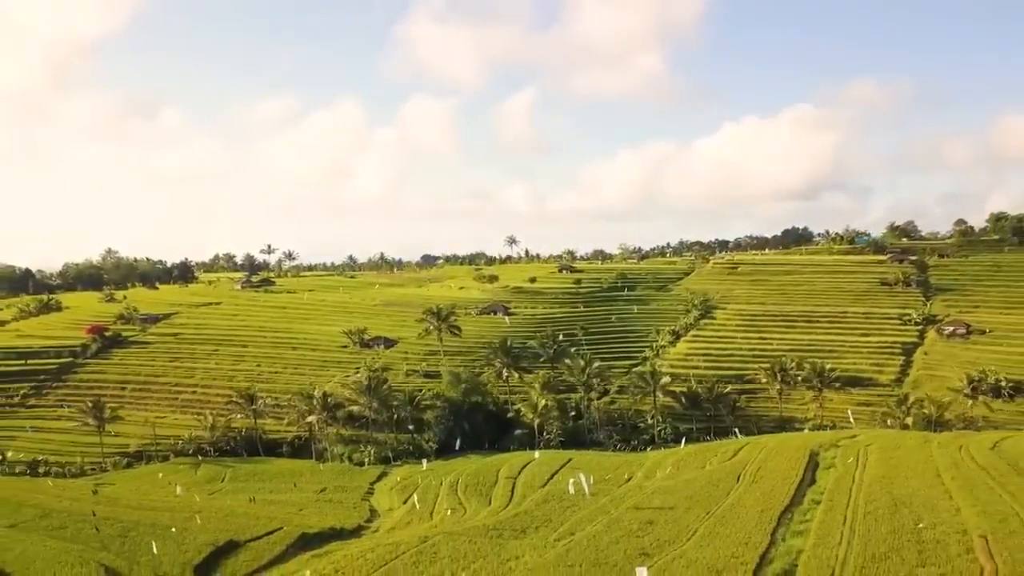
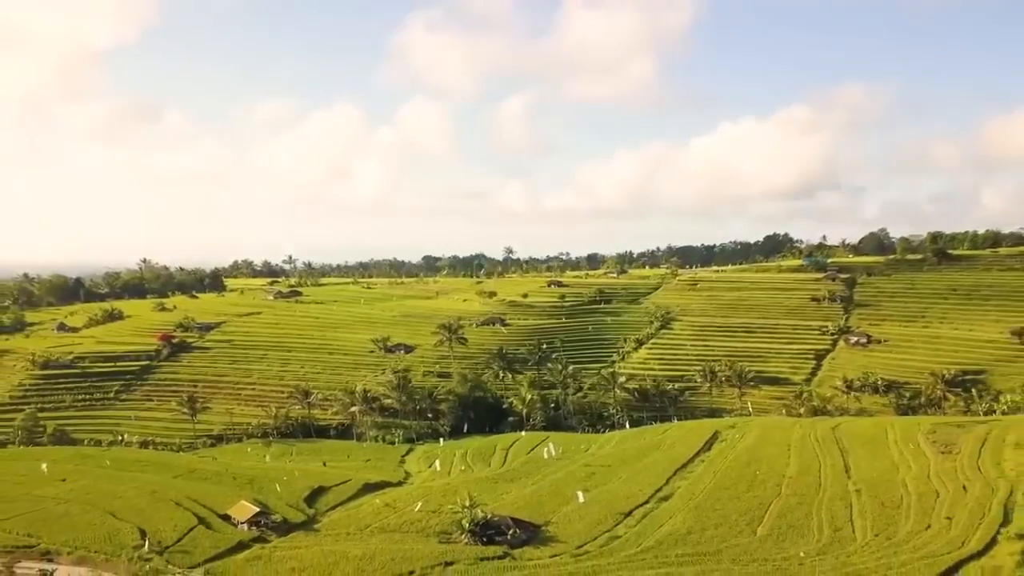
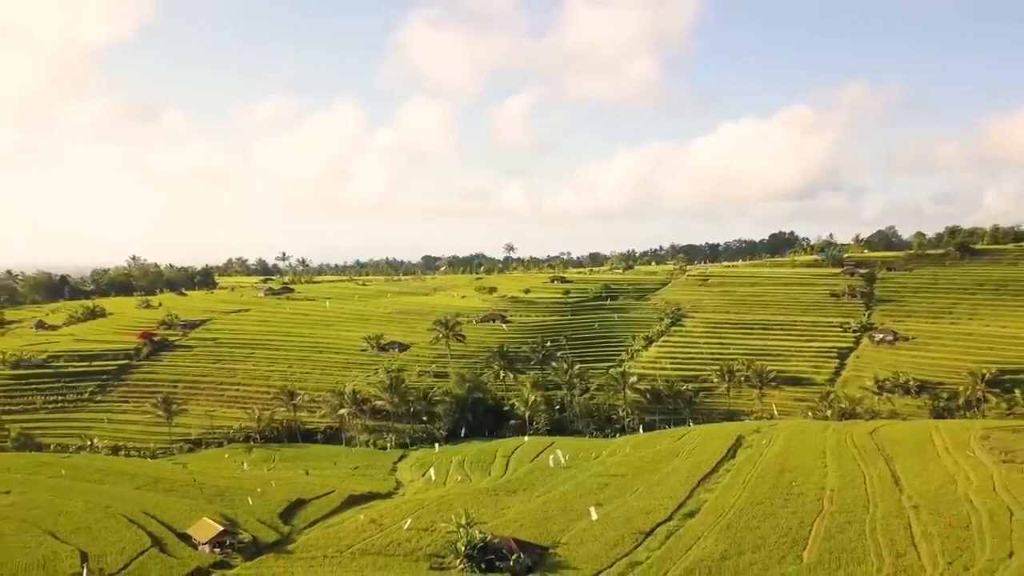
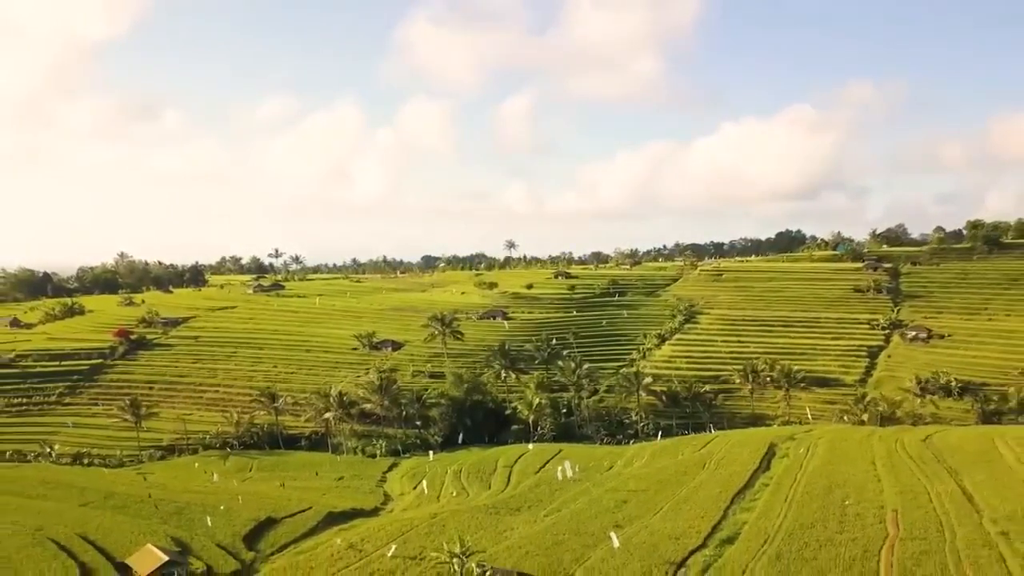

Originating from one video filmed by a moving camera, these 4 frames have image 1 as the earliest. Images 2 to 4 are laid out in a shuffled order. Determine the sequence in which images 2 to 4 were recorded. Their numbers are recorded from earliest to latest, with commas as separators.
4, 3, 2
